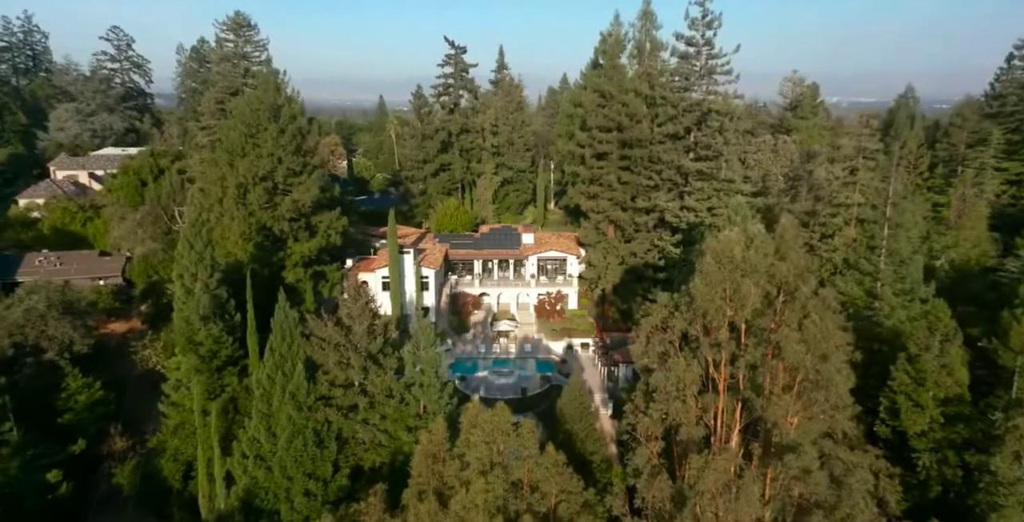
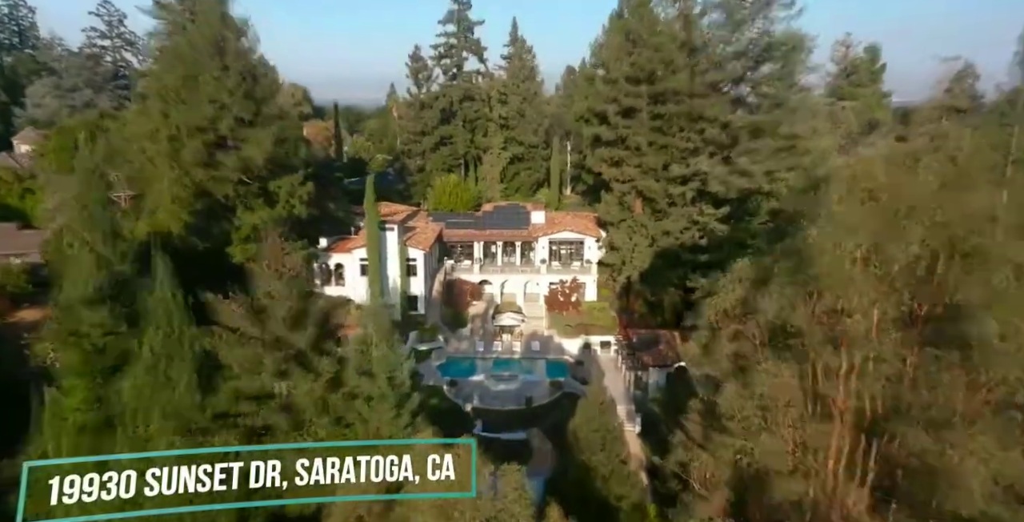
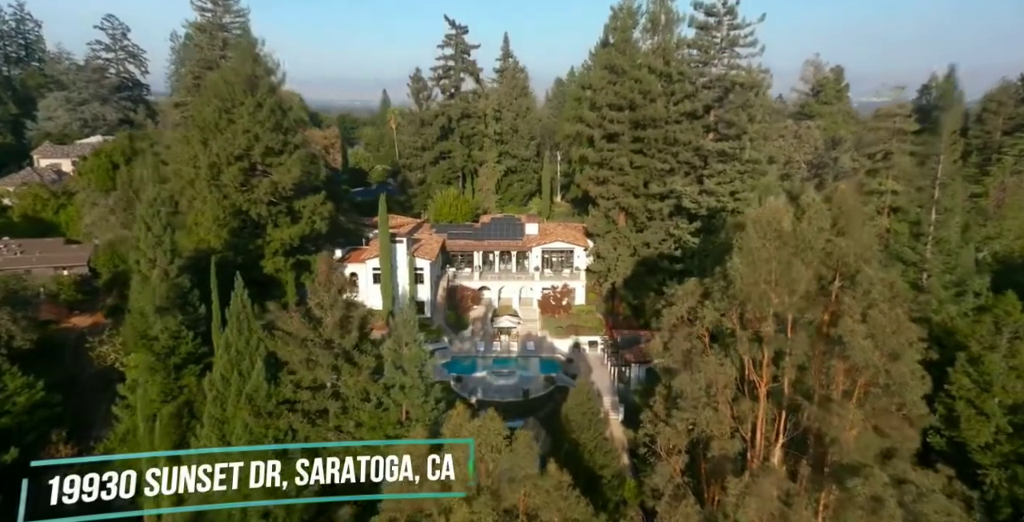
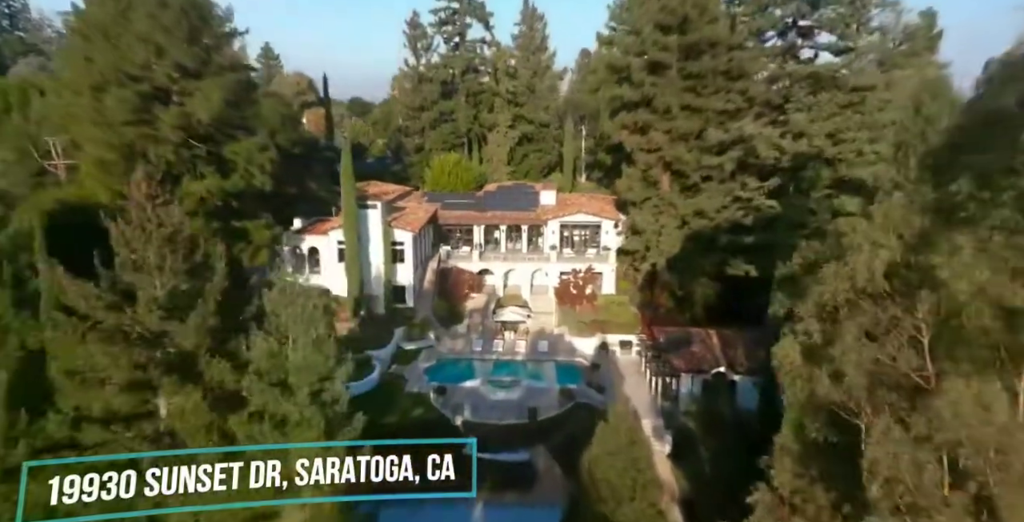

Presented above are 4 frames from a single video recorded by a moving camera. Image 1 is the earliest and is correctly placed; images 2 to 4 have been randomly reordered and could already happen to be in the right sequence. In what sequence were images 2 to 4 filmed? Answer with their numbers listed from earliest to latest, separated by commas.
3, 2, 4
